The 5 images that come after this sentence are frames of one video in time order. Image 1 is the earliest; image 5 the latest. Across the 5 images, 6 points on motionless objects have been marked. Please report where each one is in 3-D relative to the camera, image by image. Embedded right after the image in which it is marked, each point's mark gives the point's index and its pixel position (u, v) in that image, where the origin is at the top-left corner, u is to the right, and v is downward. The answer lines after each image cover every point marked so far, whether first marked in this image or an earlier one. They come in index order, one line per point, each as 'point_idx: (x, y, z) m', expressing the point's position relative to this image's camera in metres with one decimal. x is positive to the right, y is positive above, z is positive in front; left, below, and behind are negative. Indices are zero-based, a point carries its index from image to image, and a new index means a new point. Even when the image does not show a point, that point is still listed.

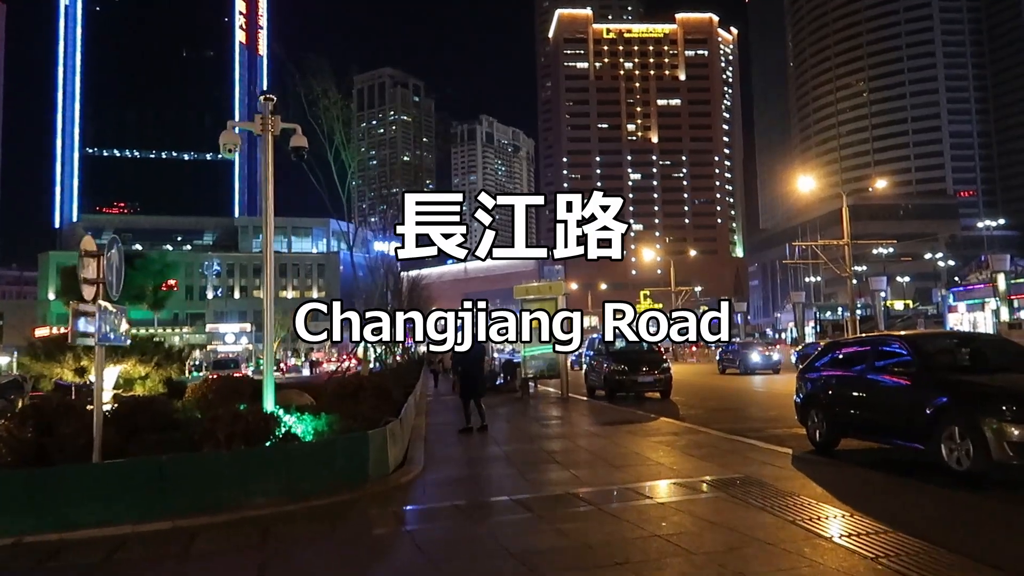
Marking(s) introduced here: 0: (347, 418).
0: (-1.8, -1.4, +8.3) m
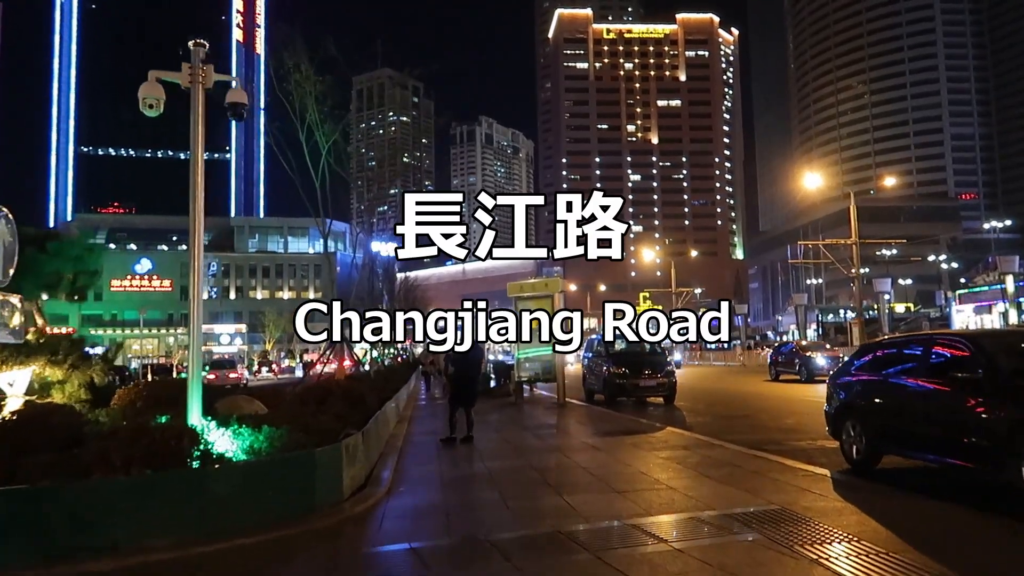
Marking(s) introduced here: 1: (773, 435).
0: (-1.9, -1.3, +7.0) m
1: (+3.7, -2.1, +11.1) m
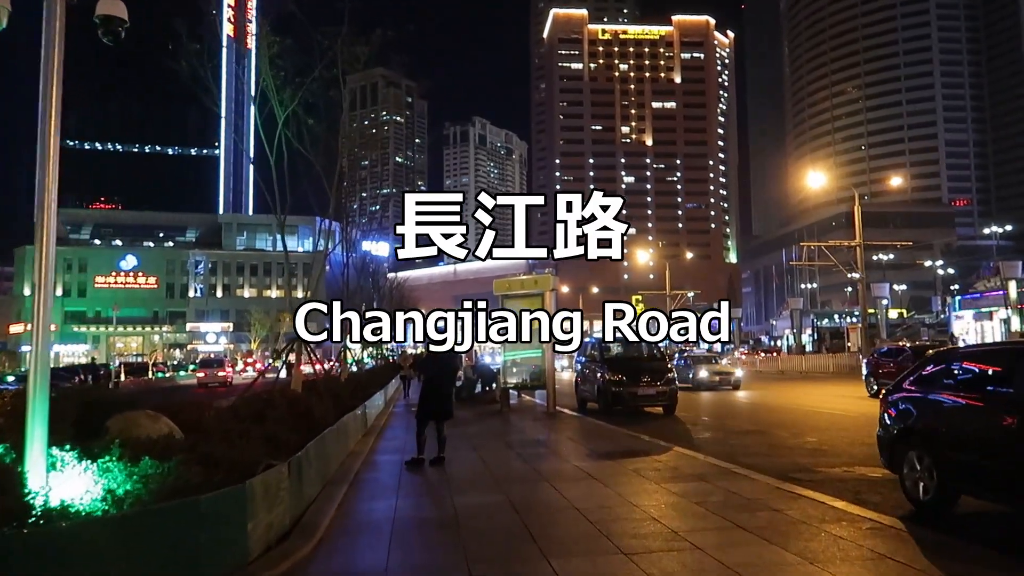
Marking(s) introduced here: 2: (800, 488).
0: (-2.1, -1.2, +5.3) m
1: (+3.5, -2.1, +9.5) m
2: (+2.6, -1.8, +7.2) m
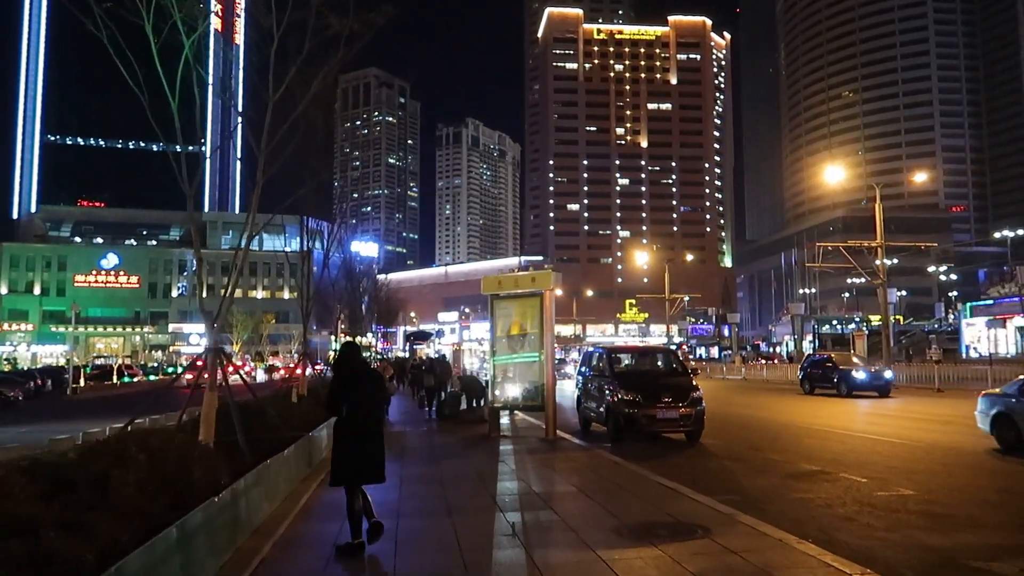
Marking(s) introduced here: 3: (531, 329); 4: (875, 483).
0: (-2.2, -1.1, +2.2) m
1: (+3.4, -2.0, +6.4) m
2: (+2.6, -1.8, +4.2) m
3: (+0.4, -0.8, +15.1) m
4: (+4.3, -2.3, +9.2) m
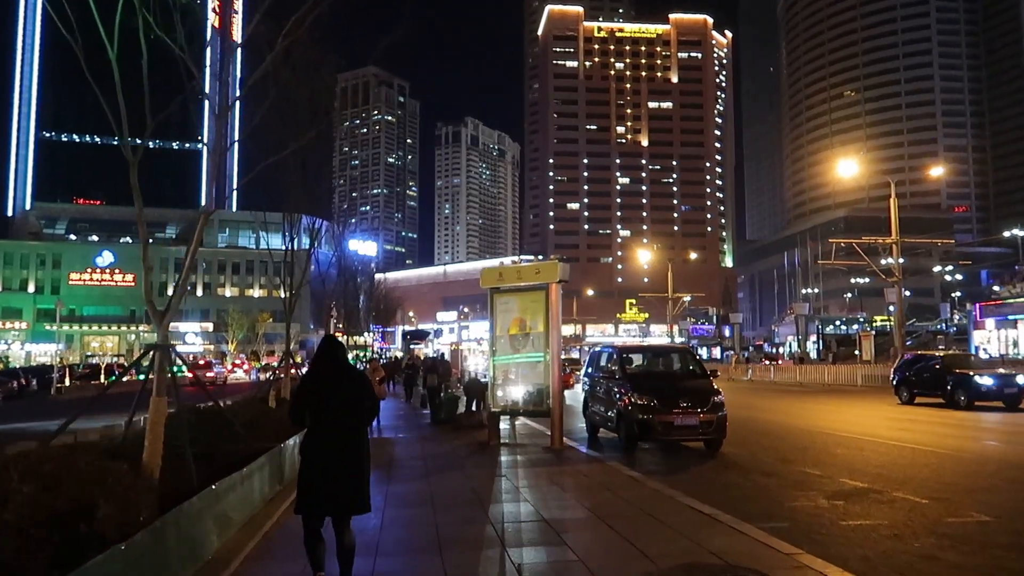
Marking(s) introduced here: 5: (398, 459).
0: (-2.1, -1.0, +0.9) m
1: (+3.4, -1.9, +5.1) m
2: (+2.6, -1.7, +2.9) m
3: (+0.4, -0.7, +13.7) m
4: (+4.3, -2.2, +7.8) m
5: (-1.6, -2.4, +11.1) m
